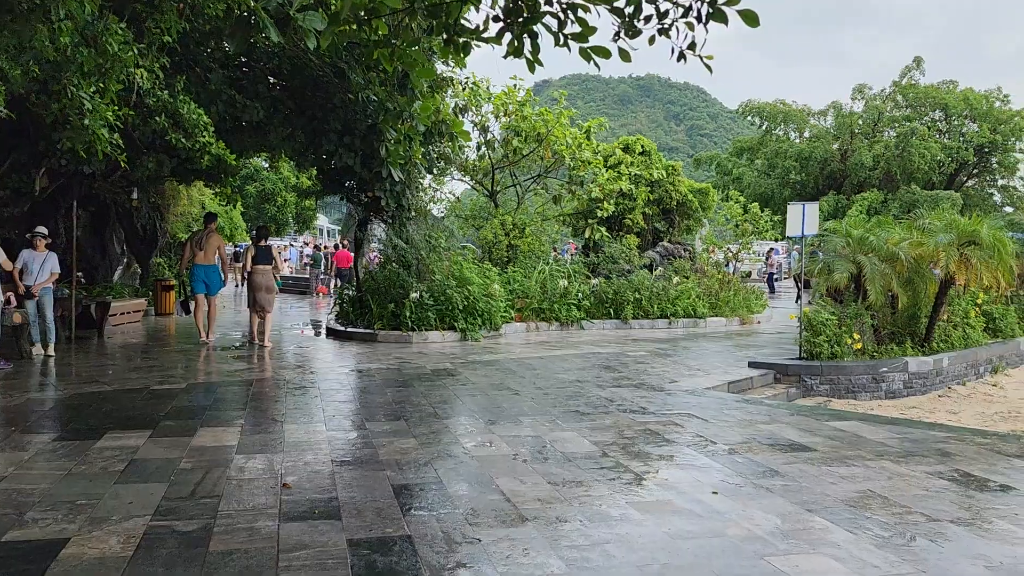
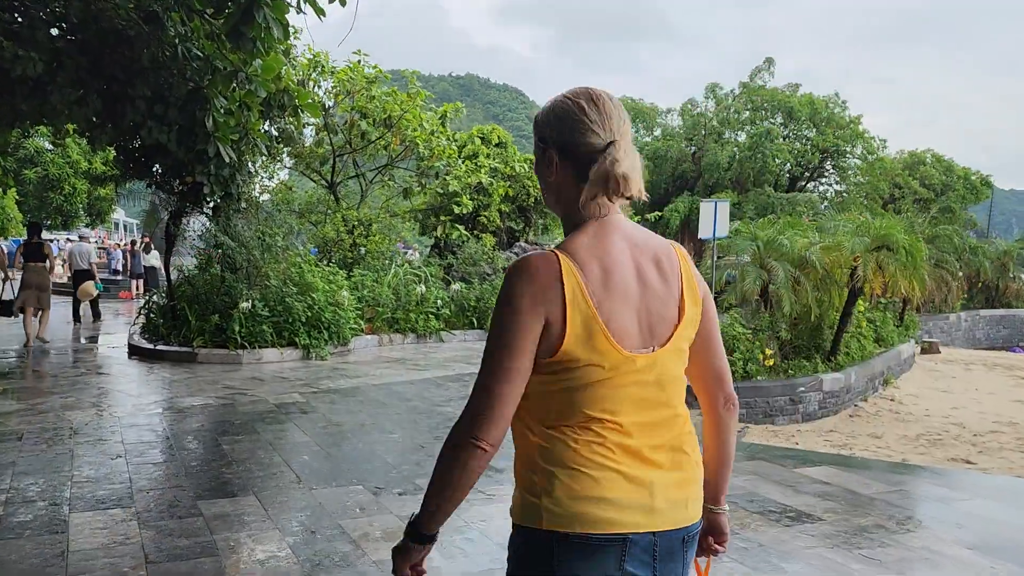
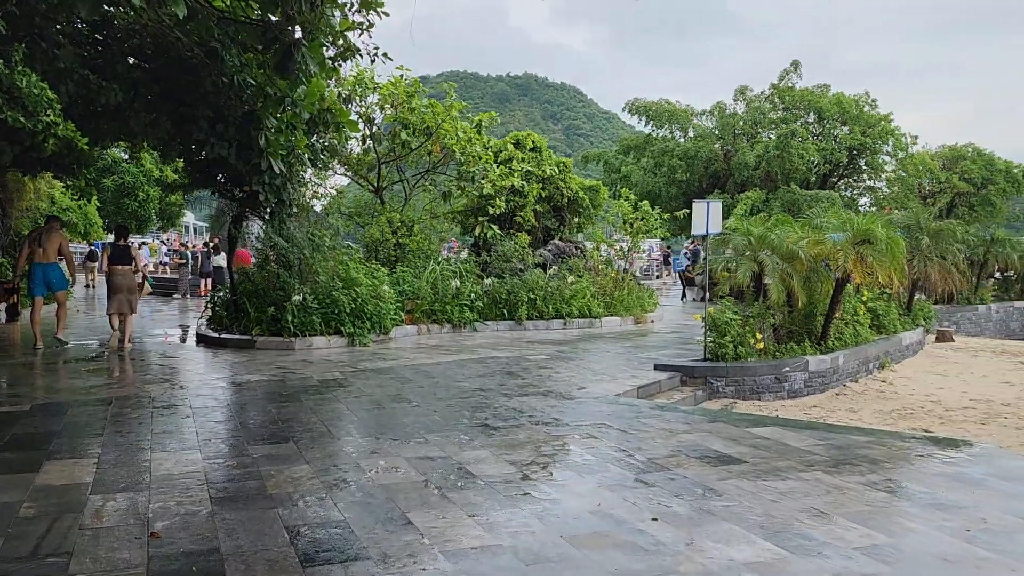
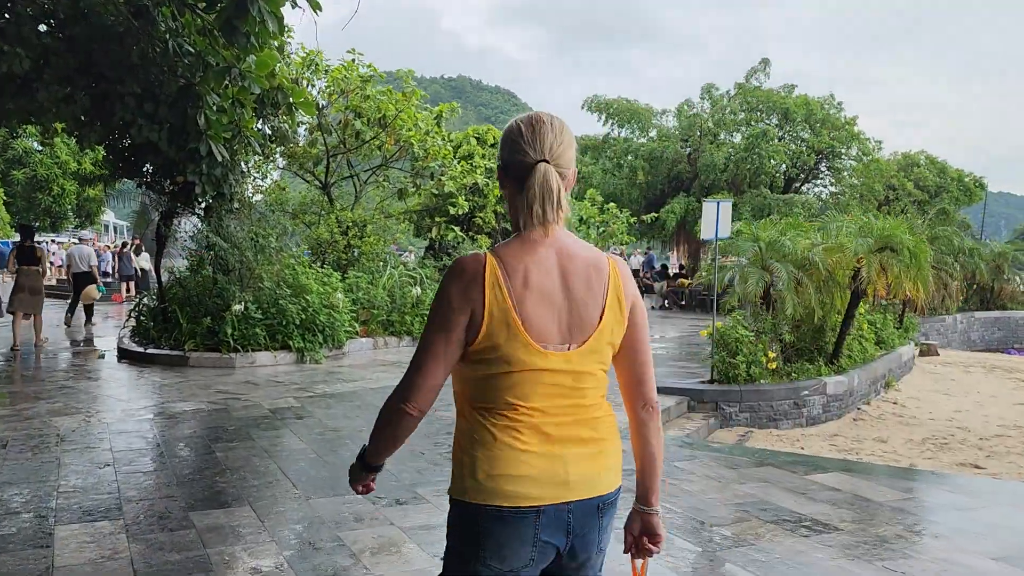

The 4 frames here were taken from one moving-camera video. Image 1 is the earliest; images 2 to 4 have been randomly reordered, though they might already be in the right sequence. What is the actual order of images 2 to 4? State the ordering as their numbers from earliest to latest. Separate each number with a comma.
3, 2, 4
